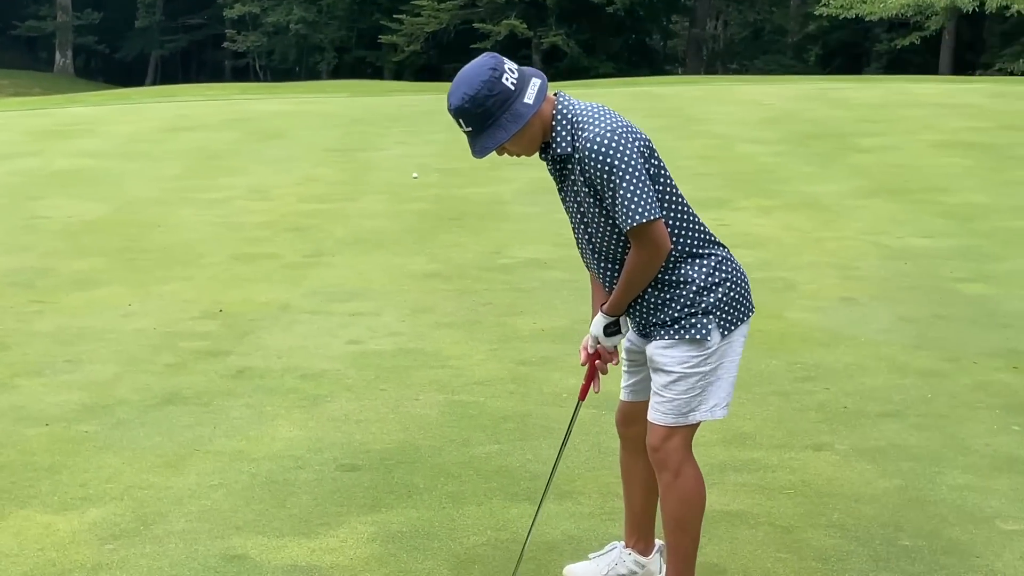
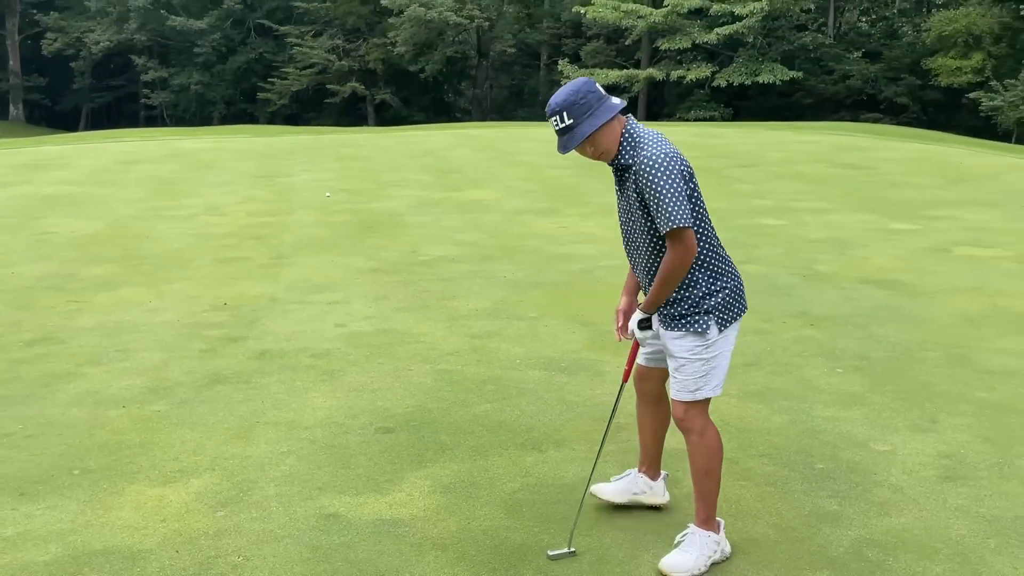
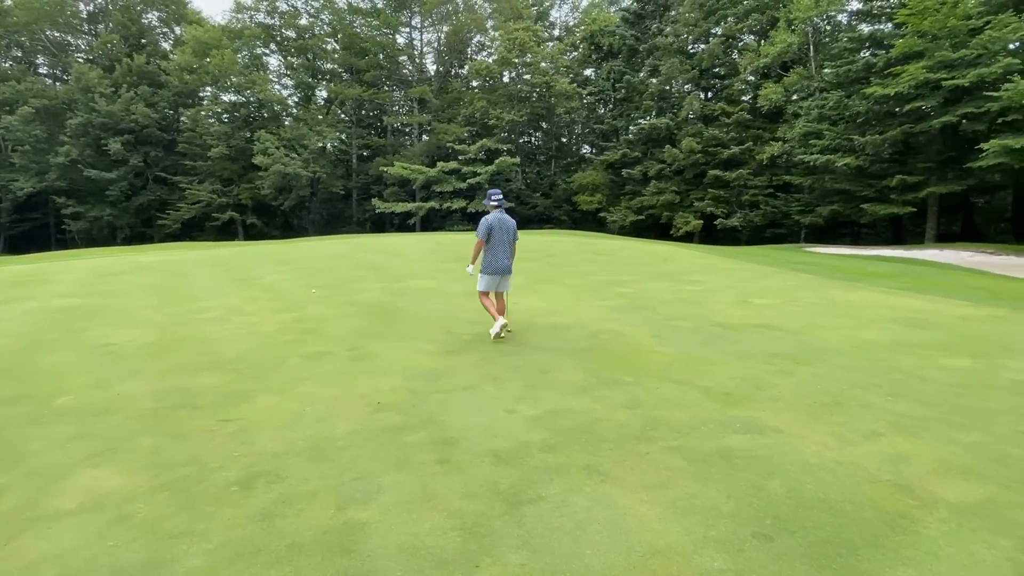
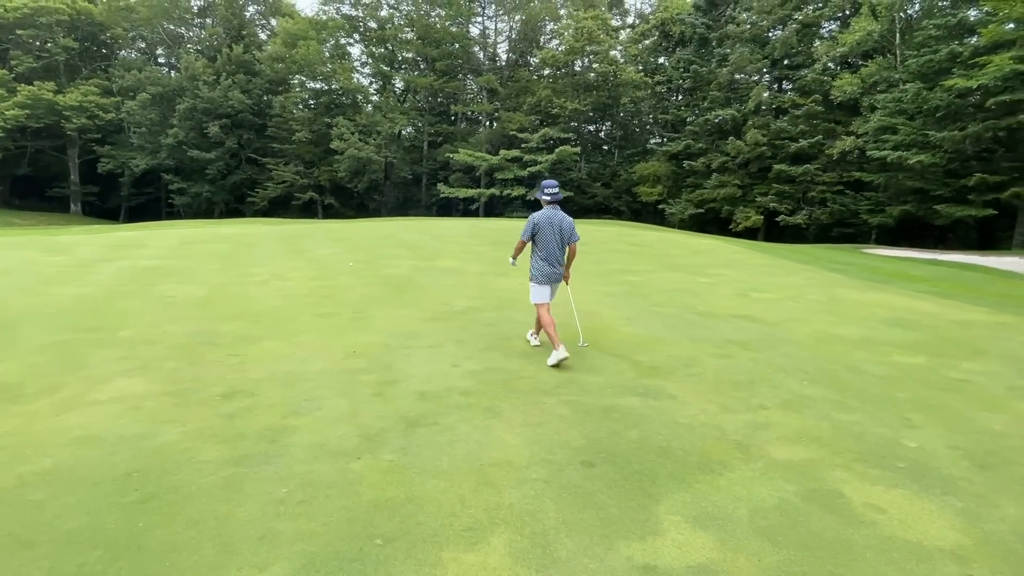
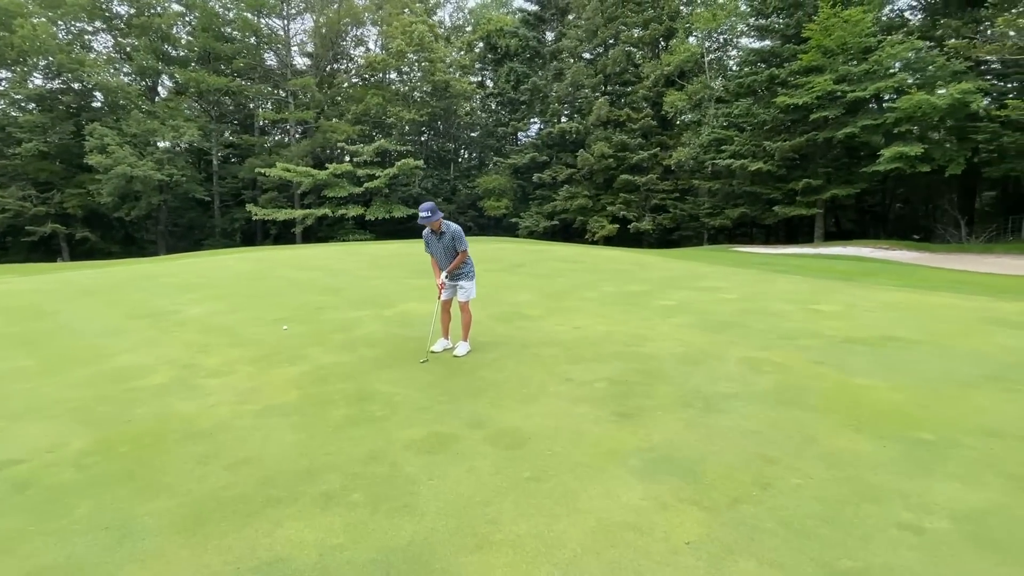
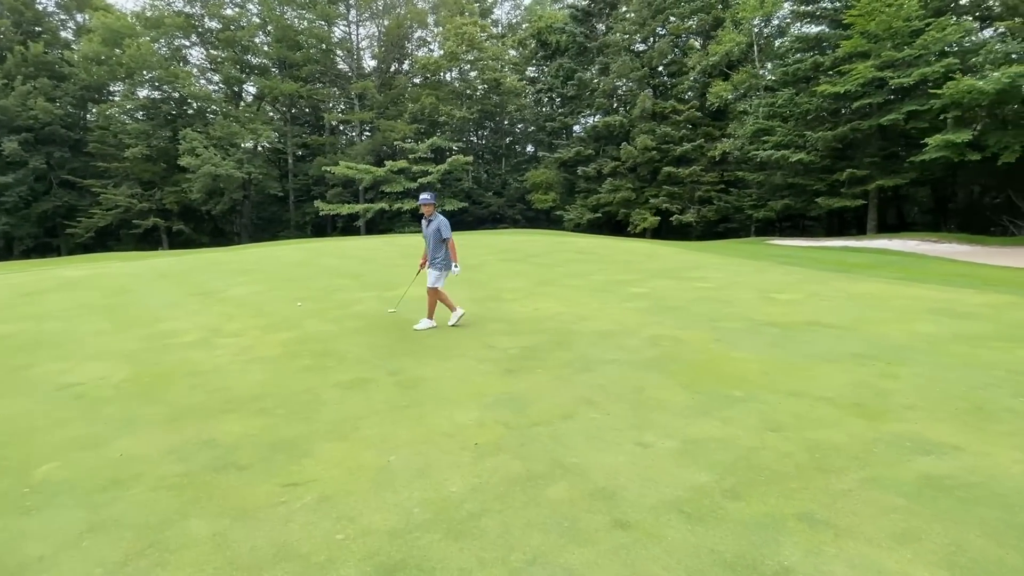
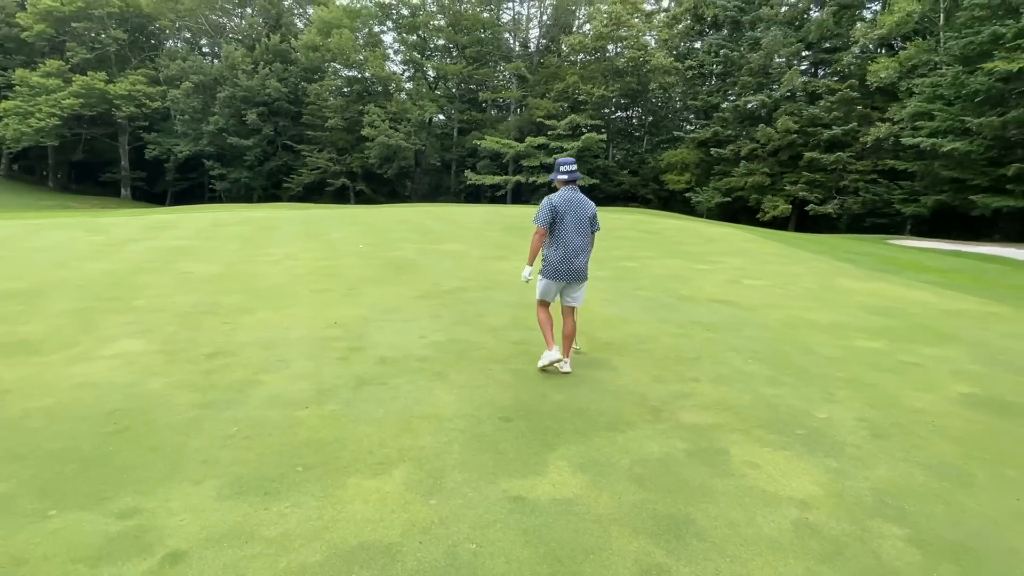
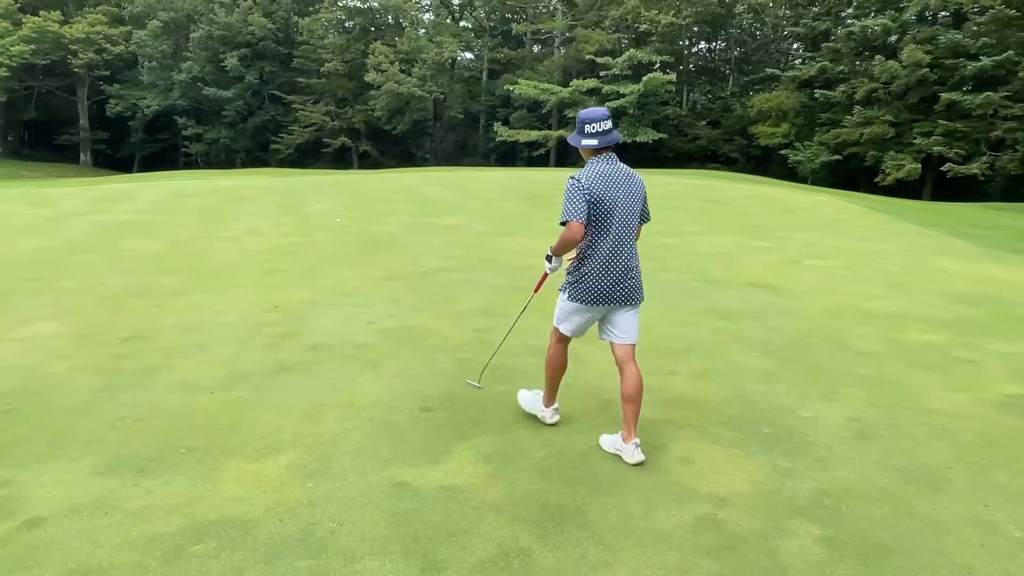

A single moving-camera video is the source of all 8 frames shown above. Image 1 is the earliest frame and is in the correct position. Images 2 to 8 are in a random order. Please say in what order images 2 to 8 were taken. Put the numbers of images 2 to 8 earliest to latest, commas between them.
2, 8, 7, 4, 3, 6, 5
